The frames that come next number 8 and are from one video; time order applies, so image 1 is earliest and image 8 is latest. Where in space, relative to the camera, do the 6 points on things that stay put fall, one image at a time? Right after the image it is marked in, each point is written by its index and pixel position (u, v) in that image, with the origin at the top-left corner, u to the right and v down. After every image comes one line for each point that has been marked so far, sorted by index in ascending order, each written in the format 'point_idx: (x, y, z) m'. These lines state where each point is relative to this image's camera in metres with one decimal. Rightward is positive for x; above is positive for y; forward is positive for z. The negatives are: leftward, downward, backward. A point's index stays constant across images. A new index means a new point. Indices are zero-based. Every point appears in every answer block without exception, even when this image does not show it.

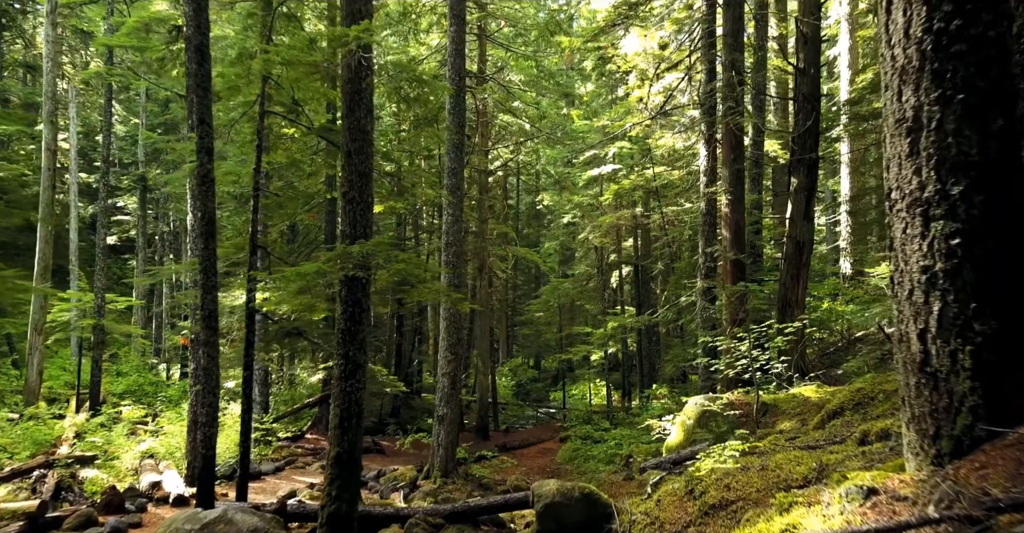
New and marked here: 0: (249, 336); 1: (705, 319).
0: (-3.6, -1.0, +11.4) m
1: (+3.7, -1.0, +15.7) m
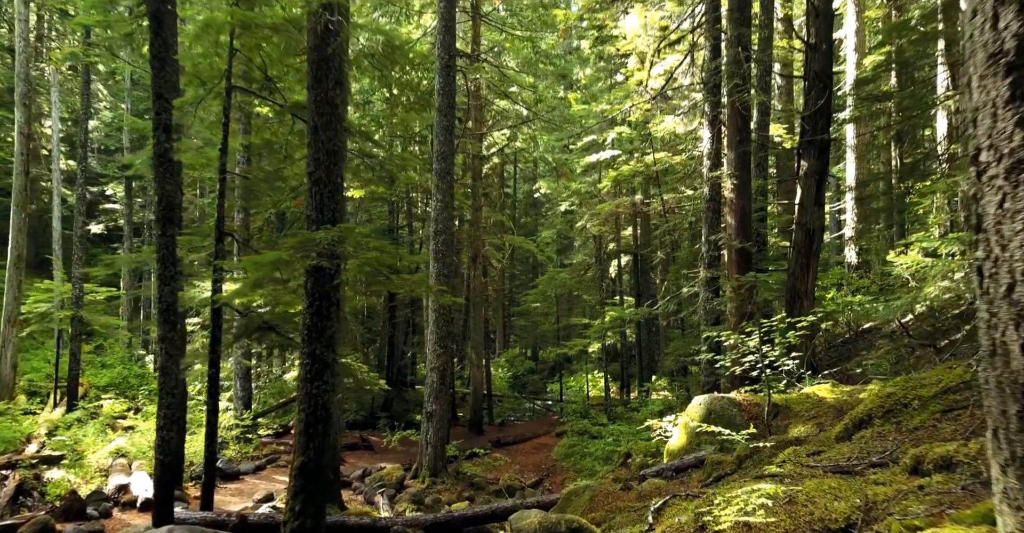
0: (-3.8, -0.8, +10.5) m
1: (+3.5, -0.8, +14.9) m
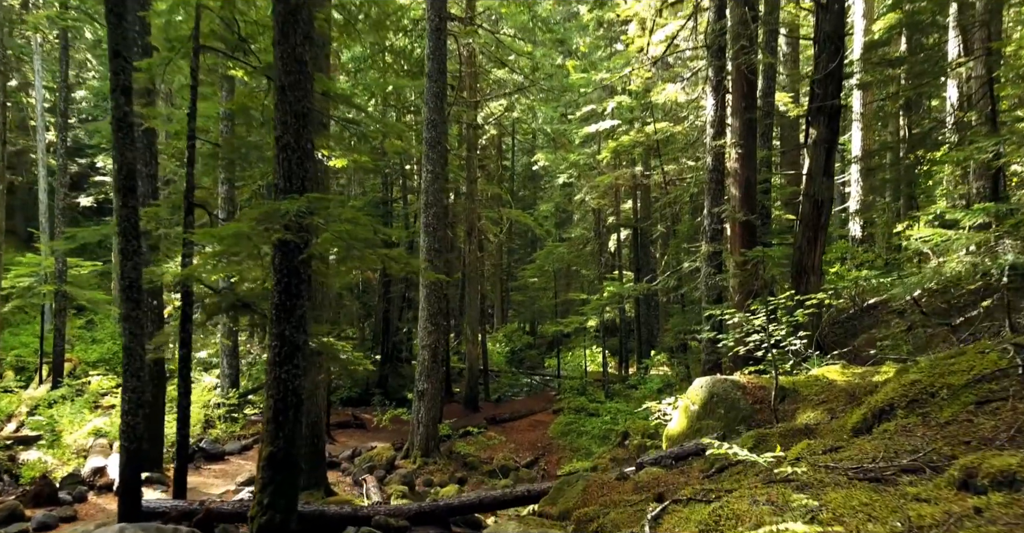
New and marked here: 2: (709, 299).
0: (-3.9, -0.5, +9.9) m
1: (+3.4, -0.4, +14.2) m
2: (+3.4, -0.6, +14.3) m
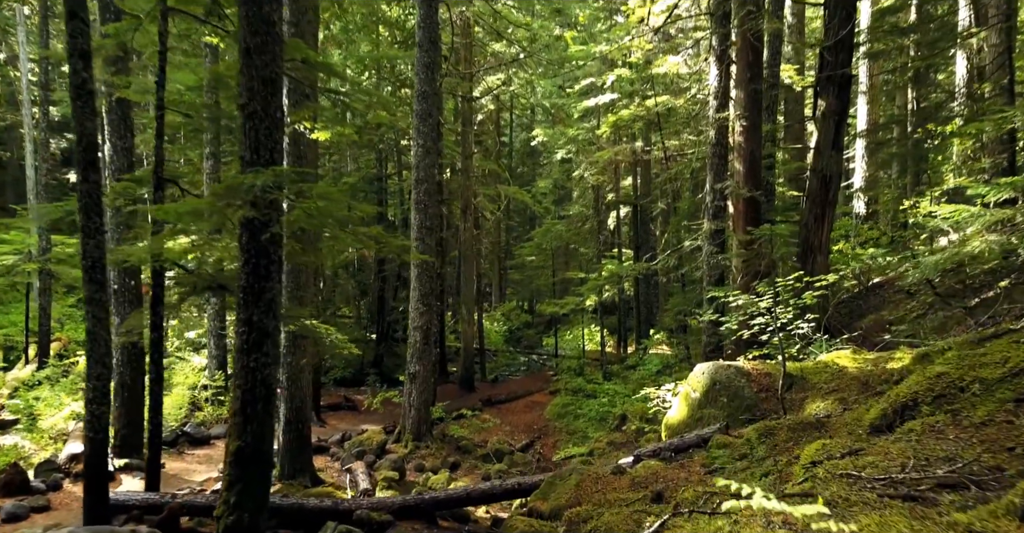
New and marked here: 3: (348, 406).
0: (-4.0, -0.3, +9.3) m
1: (+3.3, 0.0, +13.7) m
2: (+3.3, -0.2, +13.7) m
3: (-3.8, -3.3, +19.4) m
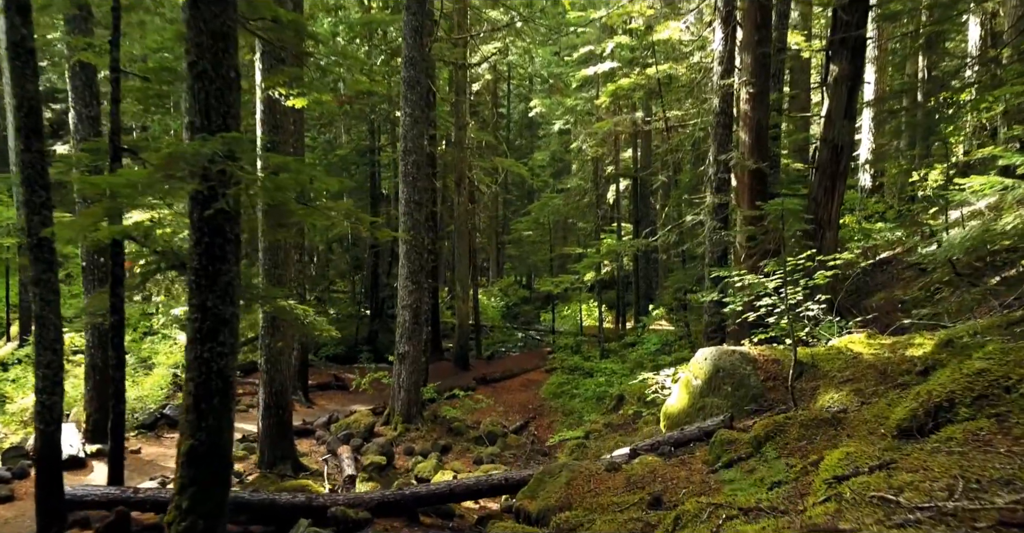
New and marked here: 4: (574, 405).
0: (-4.1, 0.0, +8.6) m
1: (+3.2, +0.4, +13.0) m
2: (+3.2, +0.2, +13.0) m
3: (-3.9, -2.7, +18.9) m
4: (+1.3, -2.9, +17.2) m
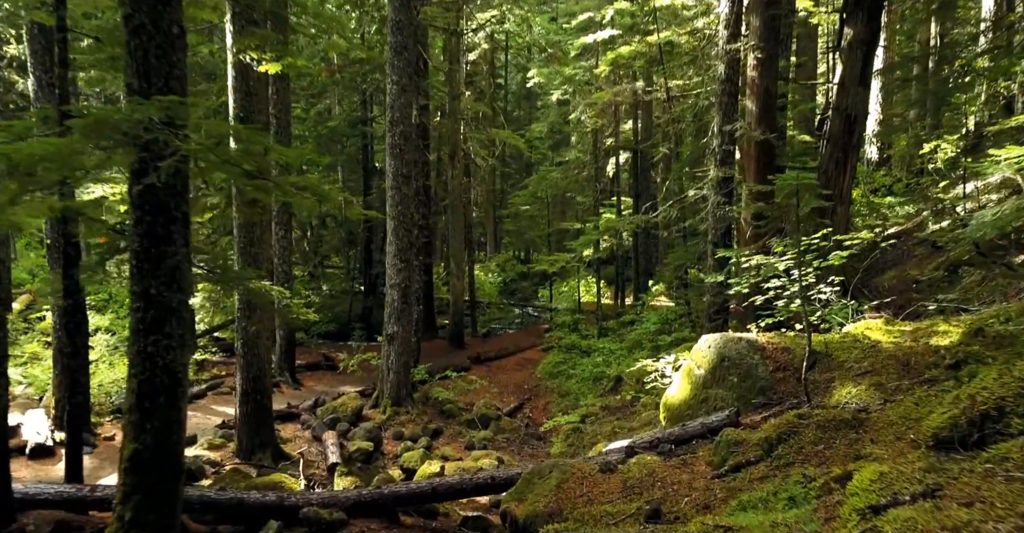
0: (-4.2, +0.2, +7.9) m
1: (+3.1, +0.7, +12.3) m
2: (+3.0, +0.5, +12.4) m
3: (-4.1, -2.2, +18.3) m
4: (+1.2, -2.4, +16.6) m
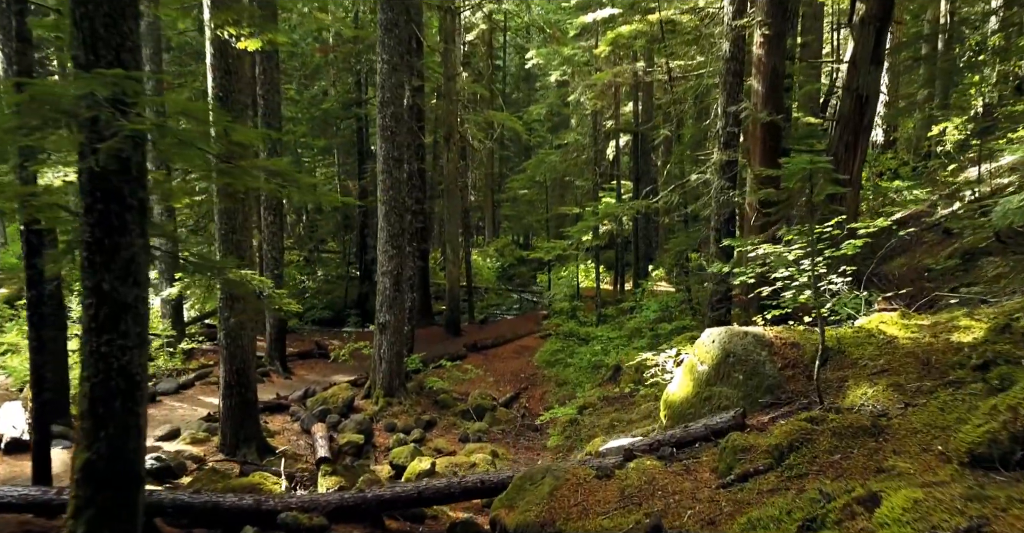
0: (-4.3, +0.3, +7.5) m
1: (+3.0, +0.9, +11.8) m
2: (+3.0, +0.7, +11.9) m
3: (-4.1, -1.9, +17.8) m
4: (+1.1, -2.1, +16.2) m
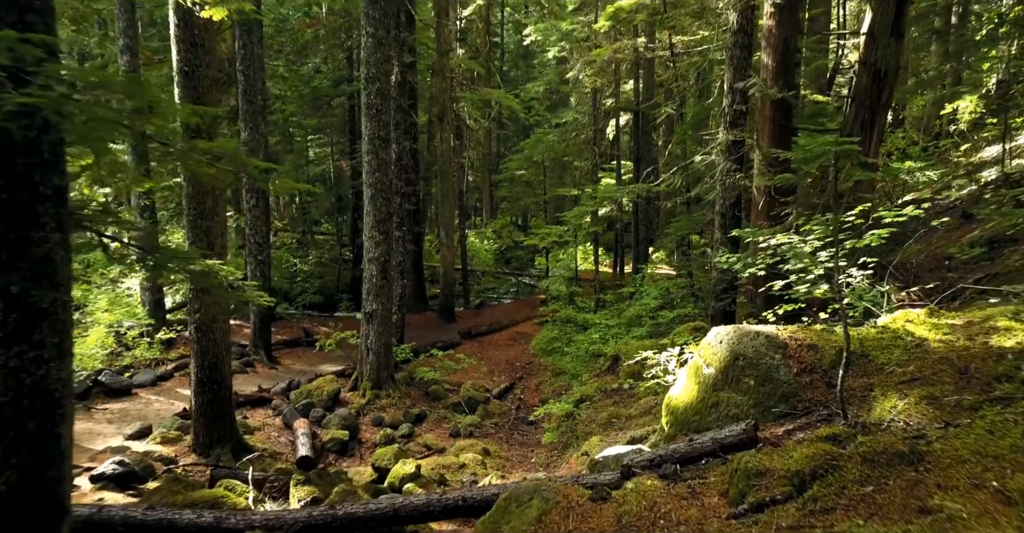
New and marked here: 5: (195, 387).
0: (-4.4, +0.3, +6.8) m
1: (+2.9, +1.0, +11.1) m
2: (+2.9, +0.9, +11.1) m
3: (-4.2, -1.6, +17.2) m
4: (+1.0, -1.9, +15.5) m
5: (-3.8, -1.4, +9.9) m
